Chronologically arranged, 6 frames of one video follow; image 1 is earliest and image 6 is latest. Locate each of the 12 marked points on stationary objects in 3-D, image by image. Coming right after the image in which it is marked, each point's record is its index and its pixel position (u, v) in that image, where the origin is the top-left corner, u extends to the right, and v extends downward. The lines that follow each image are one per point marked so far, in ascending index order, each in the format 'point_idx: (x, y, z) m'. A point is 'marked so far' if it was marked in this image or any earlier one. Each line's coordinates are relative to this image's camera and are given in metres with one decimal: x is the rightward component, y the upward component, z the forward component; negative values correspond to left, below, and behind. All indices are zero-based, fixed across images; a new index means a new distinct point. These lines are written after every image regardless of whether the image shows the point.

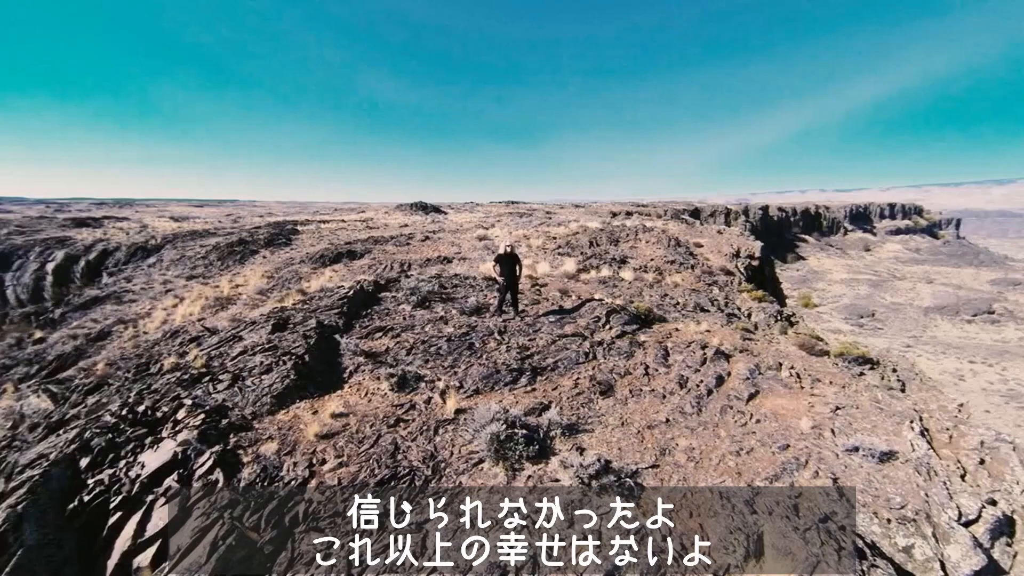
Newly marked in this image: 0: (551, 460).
0: (+0.6, -2.7, +7.7) m
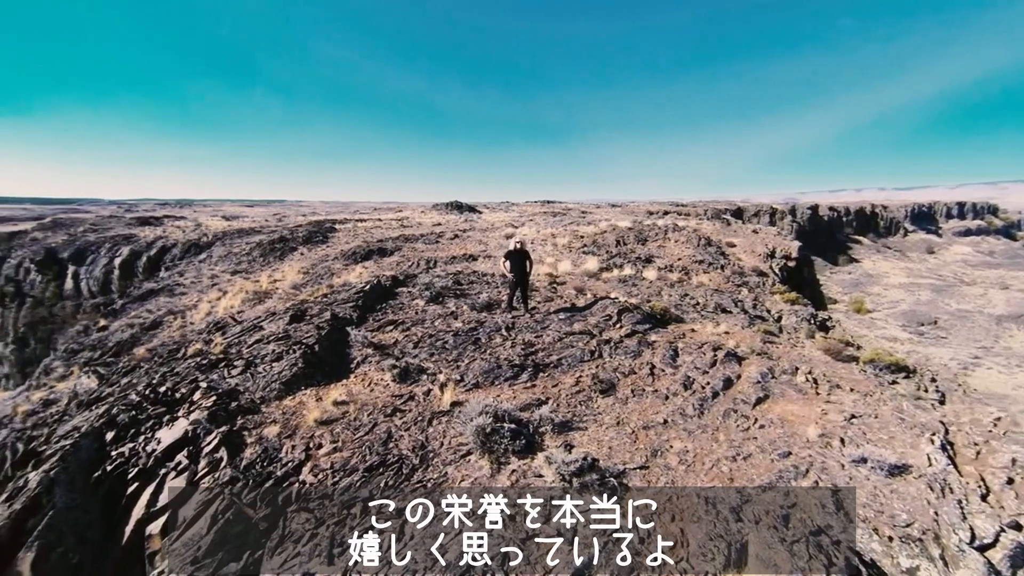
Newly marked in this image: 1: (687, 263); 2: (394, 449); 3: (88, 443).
0: (+0.4, -2.6, +7.7) m
1: (+5.6, +0.8, +15.9) m
2: (-1.9, -2.6, +8.0) m
3: (-7.3, -2.7, +8.4) m
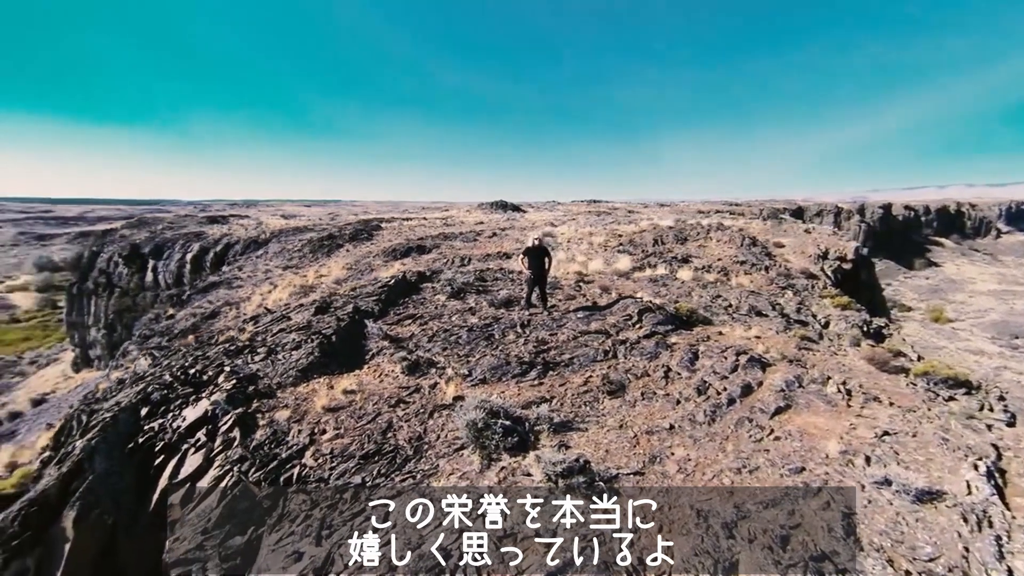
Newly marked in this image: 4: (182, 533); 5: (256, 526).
0: (+0.3, -2.5, +7.5) m
1: (+6.6, +0.8, +15.0) m
2: (-2.0, -2.5, +8.1) m
3: (-7.3, -2.5, +9.2) m
4: (-4.7, -3.6, +7.3) m
5: (-3.6, -3.4, +7.1) m
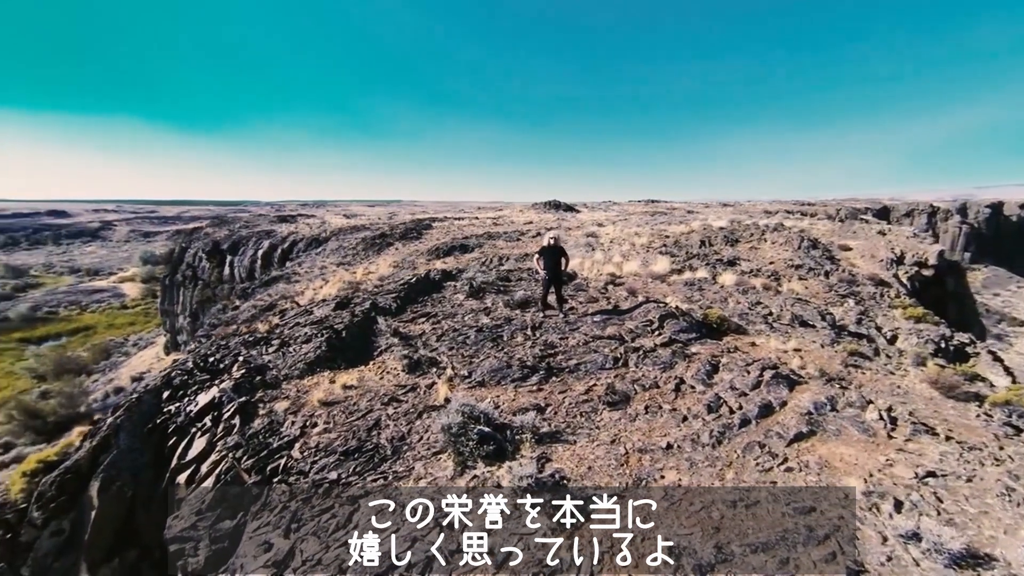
0: (-0.1, -2.5, +7.0) m
1: (+7.4, +0.6, +13.5) m
2: (-2.2, -2.4, +8.0) m
3: (-7.3, -2.3, +9.9) m
4: (-5.1, -3.5, +7.6) m
5: (-4.0, -3.3, +7.2) m
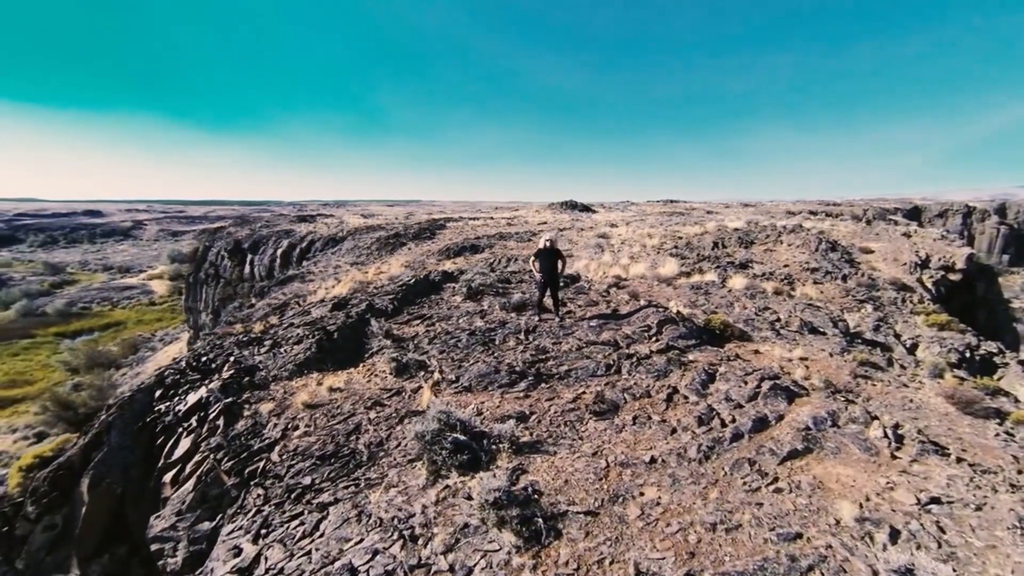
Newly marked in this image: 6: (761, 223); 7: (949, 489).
0: (-0.5, -2.6, +6.8) m
1: (+7.4, +0.5, +12.8) m
2: (-2.5, -2.5, +7.8) m
3: (-7.5, -2.2, +10.0) m
4: (-5.4, -3.5, +7.6) m
5: (-4.3, -3.3, +7.2) m
6: (+8.8, +2.3, +17.3) m
7: (+5.1, -2.3, +5.7) m
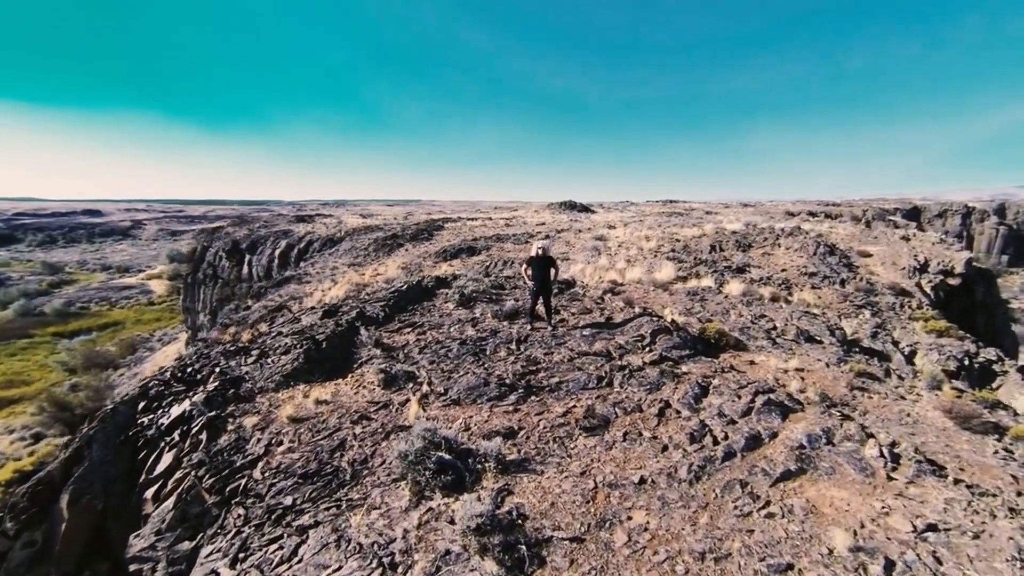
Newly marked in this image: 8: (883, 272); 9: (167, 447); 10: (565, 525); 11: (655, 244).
0: (-0.7, -2.8, +6.6) m
1: (+7.2, +0.3, +12.5) m
2: (-2.7, -2.7, +7.7) m
3: (-7.7, -2.4, +9.9) m
4: (-5.6, -3.7, +7.5) m
5: (-4.5, -3.5, +7.0) m
6: (+8.7, +2.2, +17.0) m
7: (+4.9, -2.5, +5.5) m
8: (+9.5, +0.3, +12.3) m
9: (-6.1, -2.8, +8.7) m
10: (+0.7, -2.9, +6.0) m
11: (+4.8, +1.4, +16.2) m
